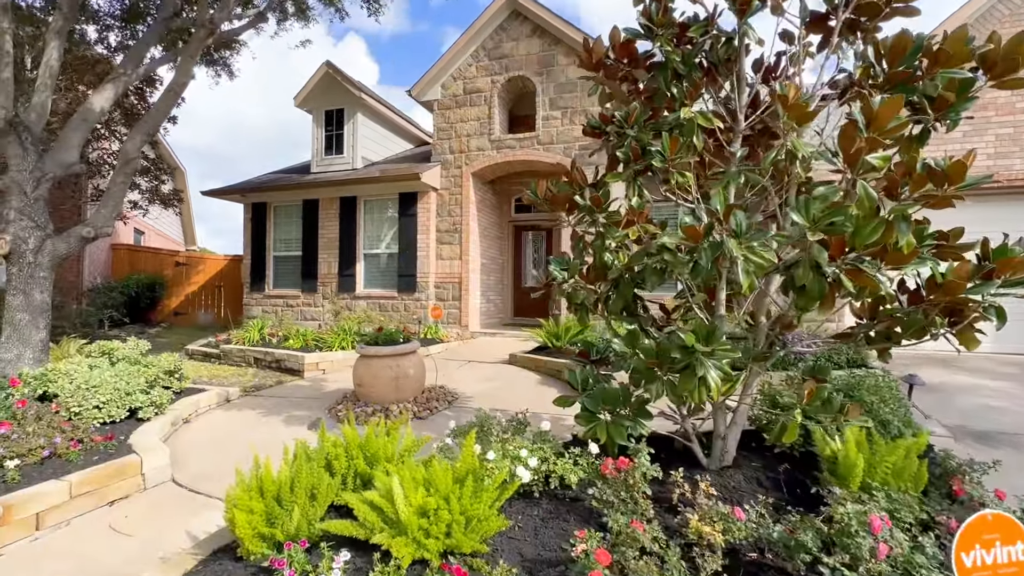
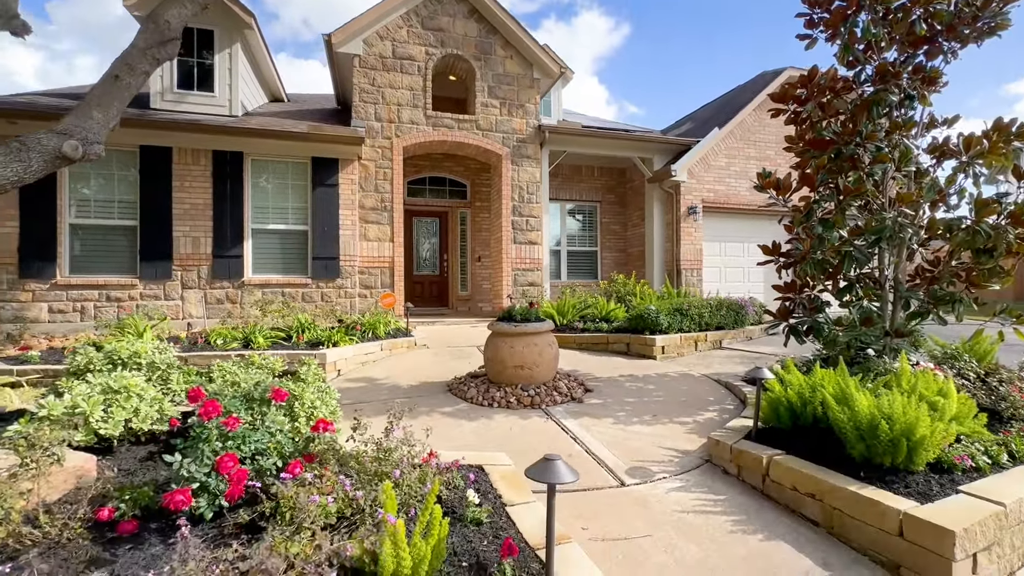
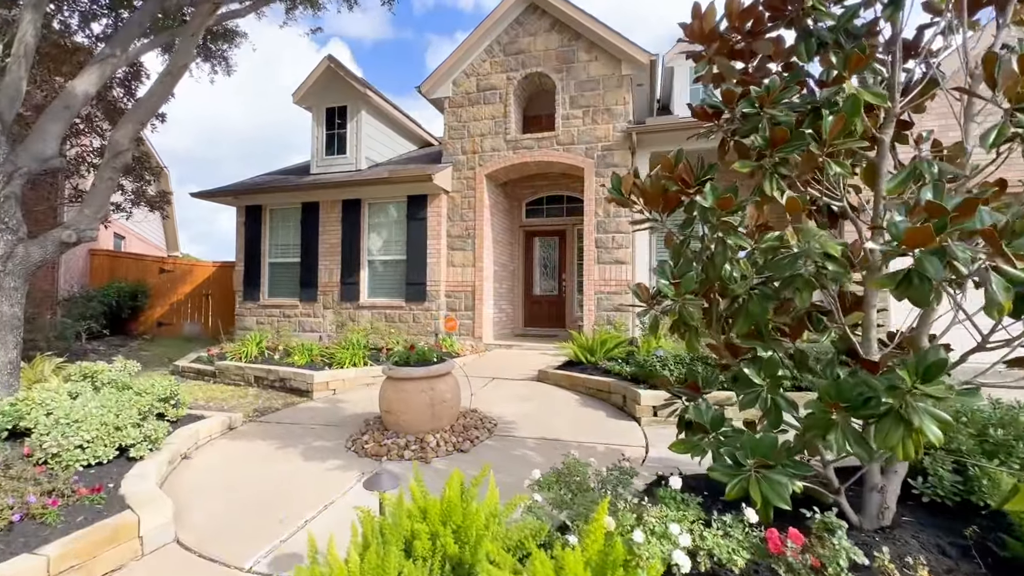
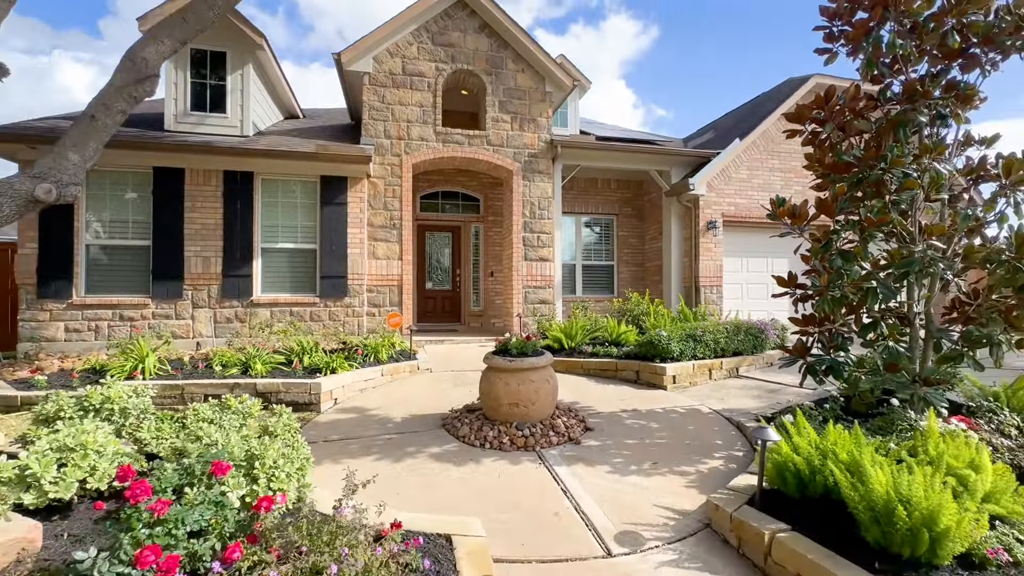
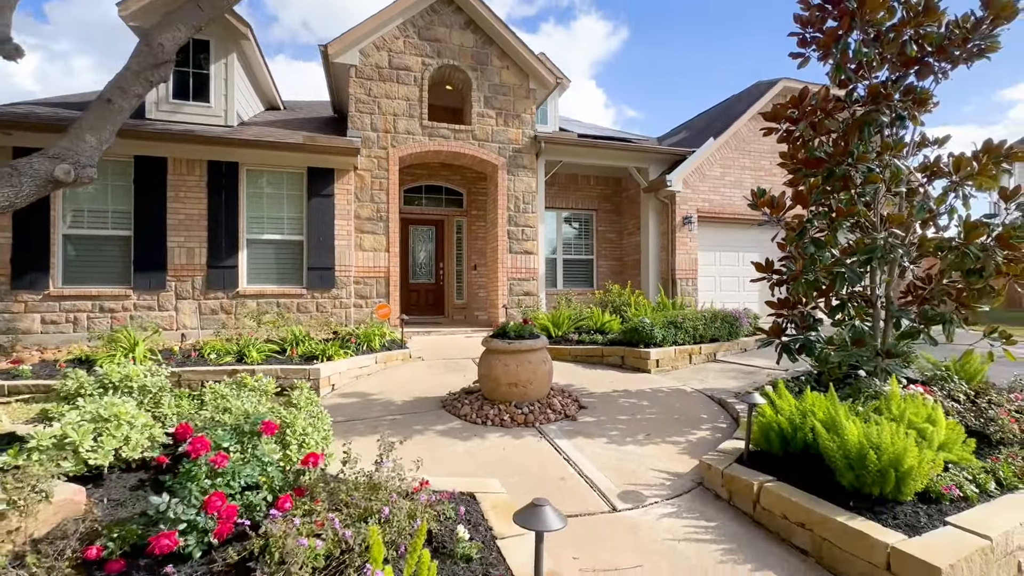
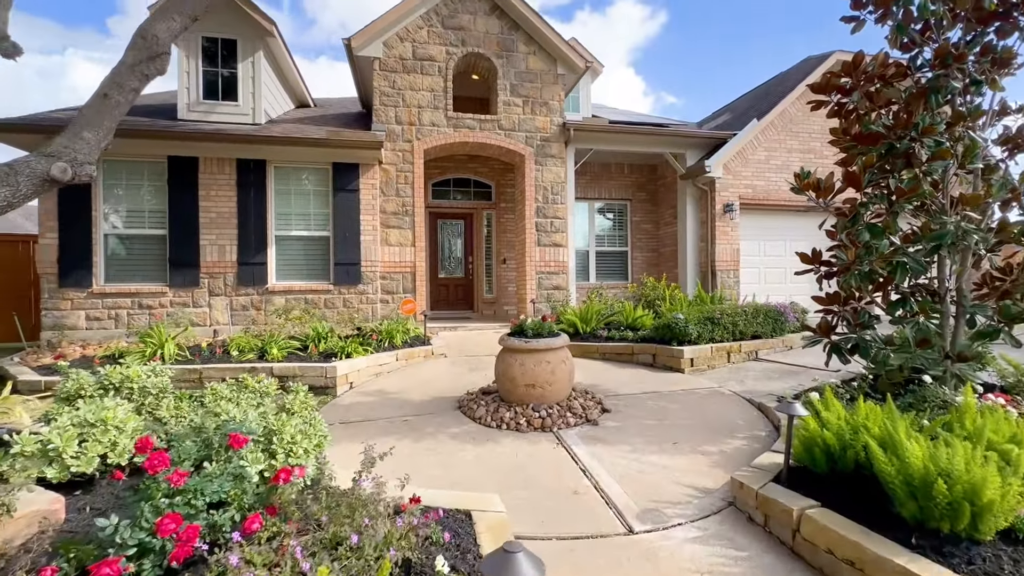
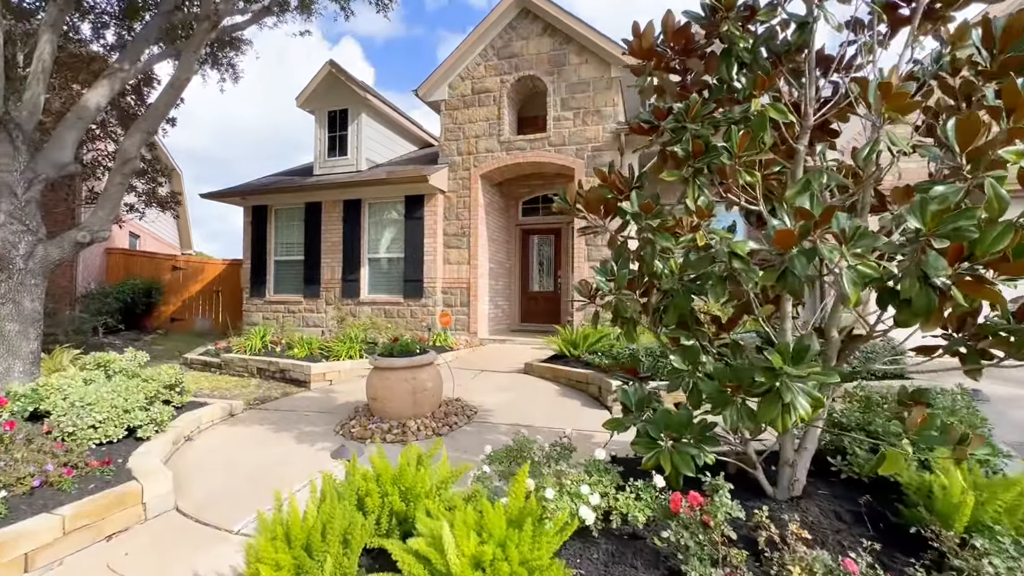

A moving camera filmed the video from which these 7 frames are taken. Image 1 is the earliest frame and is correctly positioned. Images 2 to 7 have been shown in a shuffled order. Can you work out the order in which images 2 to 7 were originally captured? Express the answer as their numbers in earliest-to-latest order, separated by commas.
7, 3, 4, 5, 2, 6
